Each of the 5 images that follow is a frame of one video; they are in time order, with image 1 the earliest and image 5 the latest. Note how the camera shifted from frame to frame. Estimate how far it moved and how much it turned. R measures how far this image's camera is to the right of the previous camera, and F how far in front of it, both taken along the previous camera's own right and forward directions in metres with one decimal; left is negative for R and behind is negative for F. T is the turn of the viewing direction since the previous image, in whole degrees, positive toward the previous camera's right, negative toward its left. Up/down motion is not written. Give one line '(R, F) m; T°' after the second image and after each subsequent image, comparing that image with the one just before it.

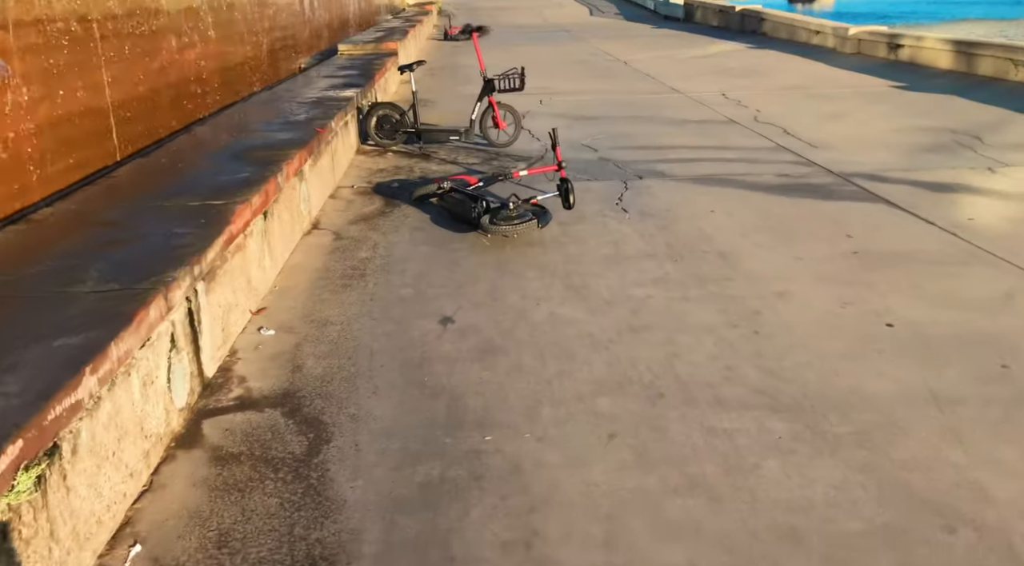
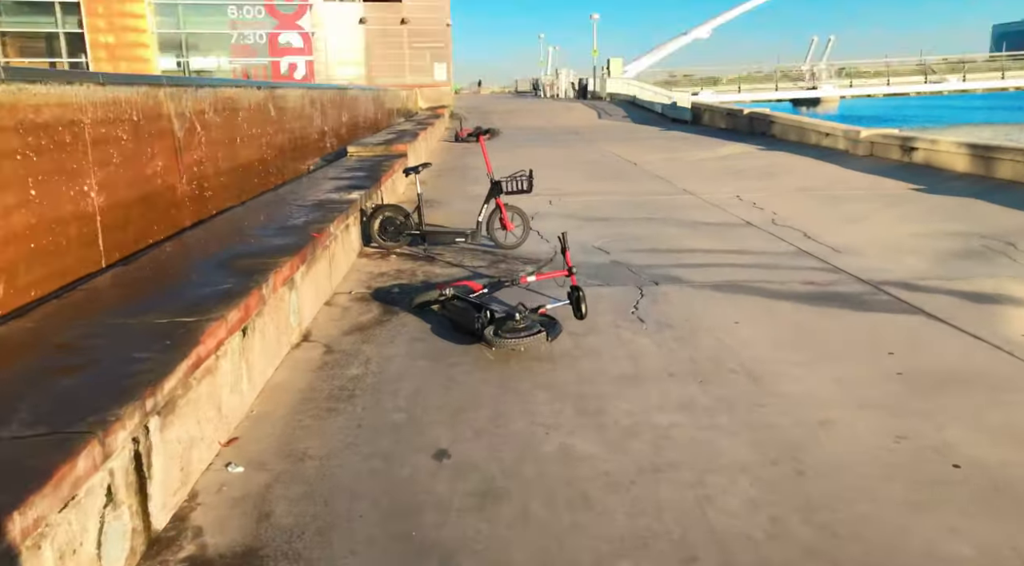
(0.0, +0.4) m; -1°
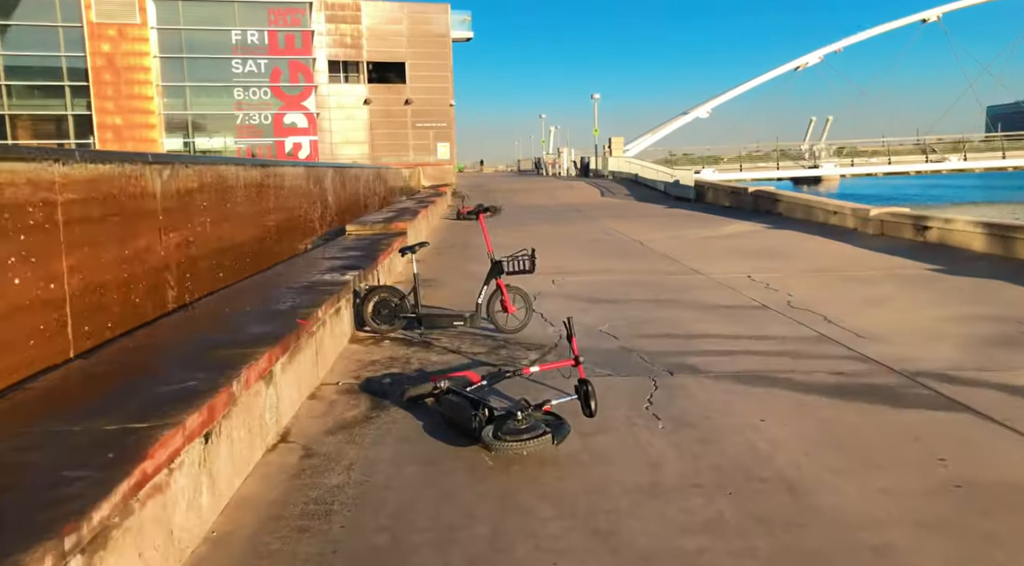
(0.0, +0.4) m; 0°
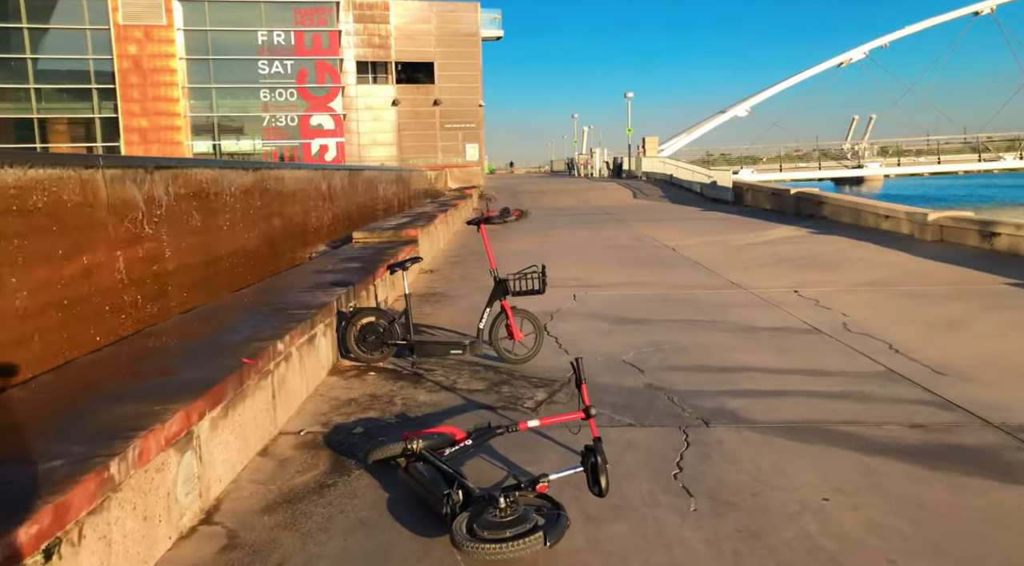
(+0.2, +1.0) m; -3°
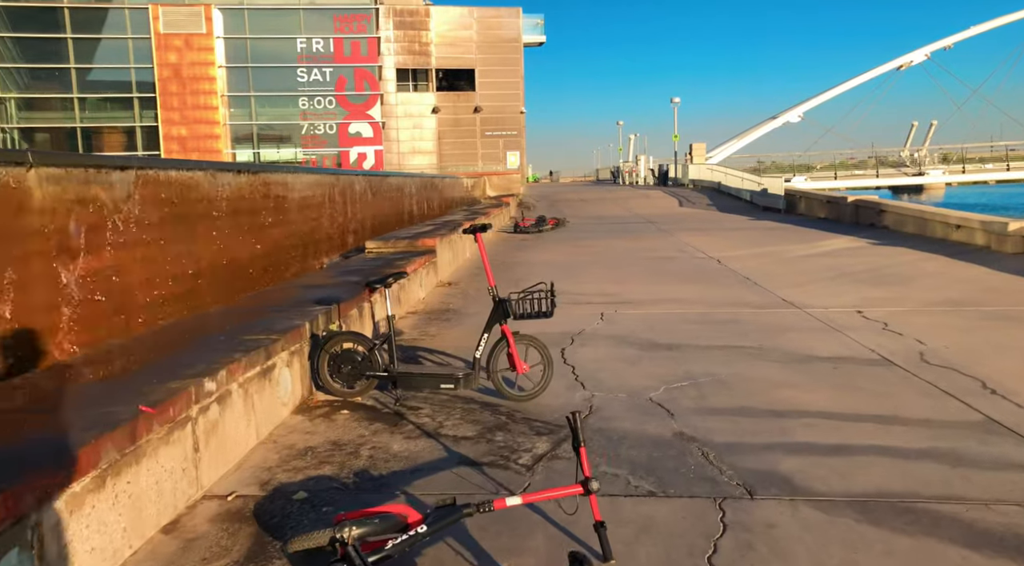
(+0.3, +1.0) m; -4°
